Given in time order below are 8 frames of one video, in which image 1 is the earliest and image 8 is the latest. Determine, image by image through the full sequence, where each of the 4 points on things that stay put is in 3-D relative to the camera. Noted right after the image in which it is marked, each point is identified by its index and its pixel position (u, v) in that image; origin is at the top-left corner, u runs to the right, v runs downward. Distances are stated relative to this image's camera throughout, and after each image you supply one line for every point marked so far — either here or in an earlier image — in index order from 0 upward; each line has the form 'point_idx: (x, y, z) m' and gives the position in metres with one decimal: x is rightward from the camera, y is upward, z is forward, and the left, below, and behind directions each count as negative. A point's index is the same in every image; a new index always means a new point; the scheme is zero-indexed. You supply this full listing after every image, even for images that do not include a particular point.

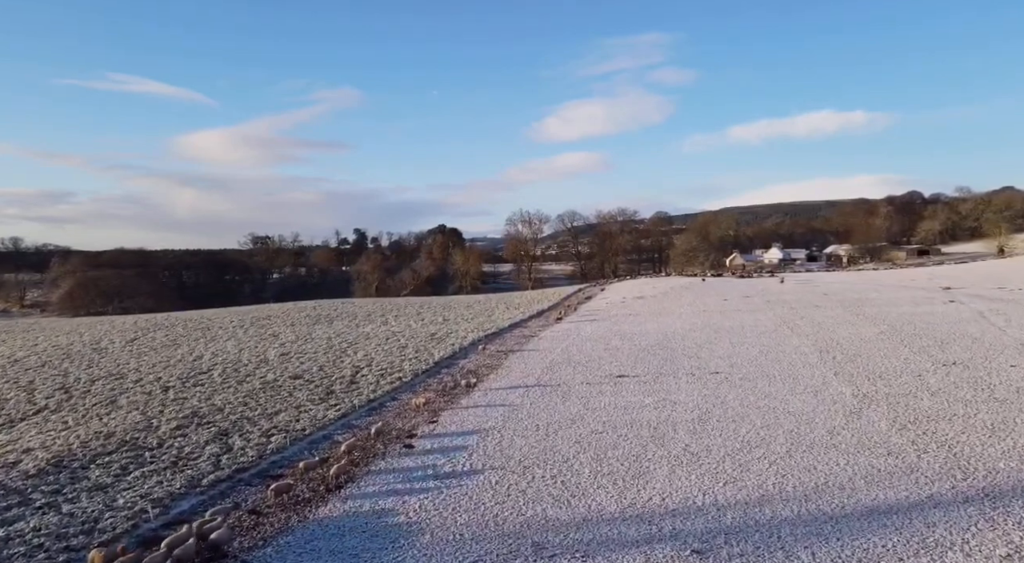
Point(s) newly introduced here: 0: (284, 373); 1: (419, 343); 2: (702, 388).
0: (-4.2, -1.7, +12.4) m
1: (-2.2, -1.5, +15.7) m
2: (+2.8, -1.6, +10.1) m
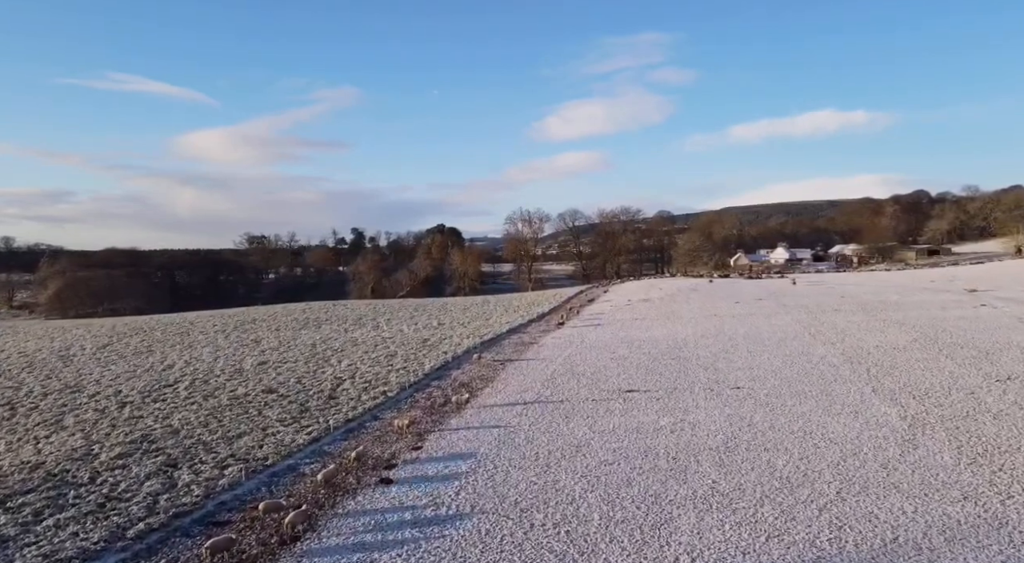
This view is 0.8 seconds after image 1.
0: (-4.2, -1.7, +11.2) m
1: (-2.2, -1.5, +14.6) m
2: (+2.8, -1.7, +9.0) m
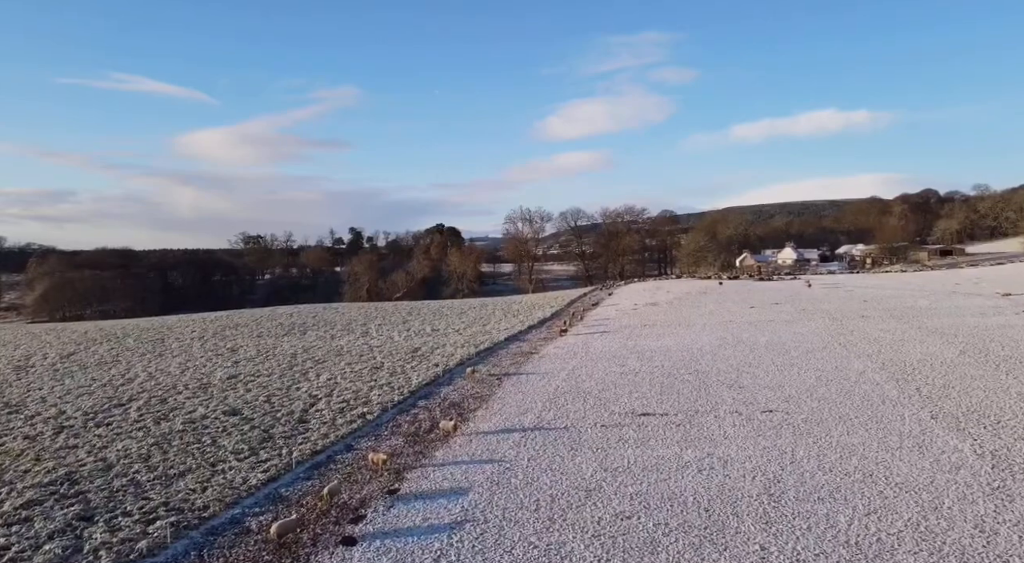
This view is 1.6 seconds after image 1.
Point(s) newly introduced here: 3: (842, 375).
0: (-4.3, -1.8, +9.9) m
1: (-2.3, -1.6, +13.2) m
2: (+2.7, -1.7, +7.6) m
3: (+4.9, -1.4, +10.1) m
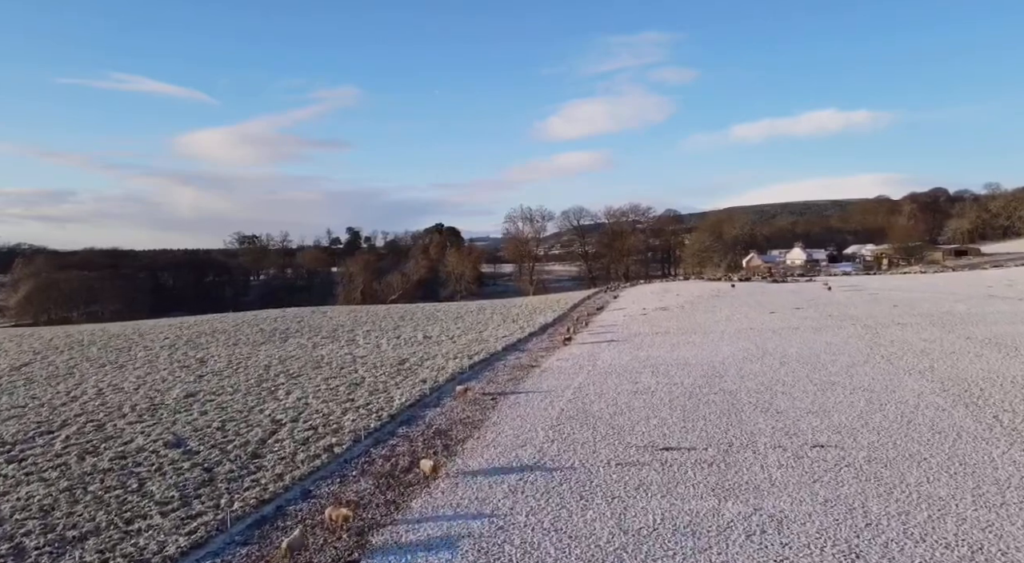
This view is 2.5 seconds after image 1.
0: (-4.3, -1.9, +8.4) m
1: (-2.3, -1.7, +11.7) m
2: (+2.7, -1.8, +6.1) m
3: (+4.9, -1.5, +8.6) m
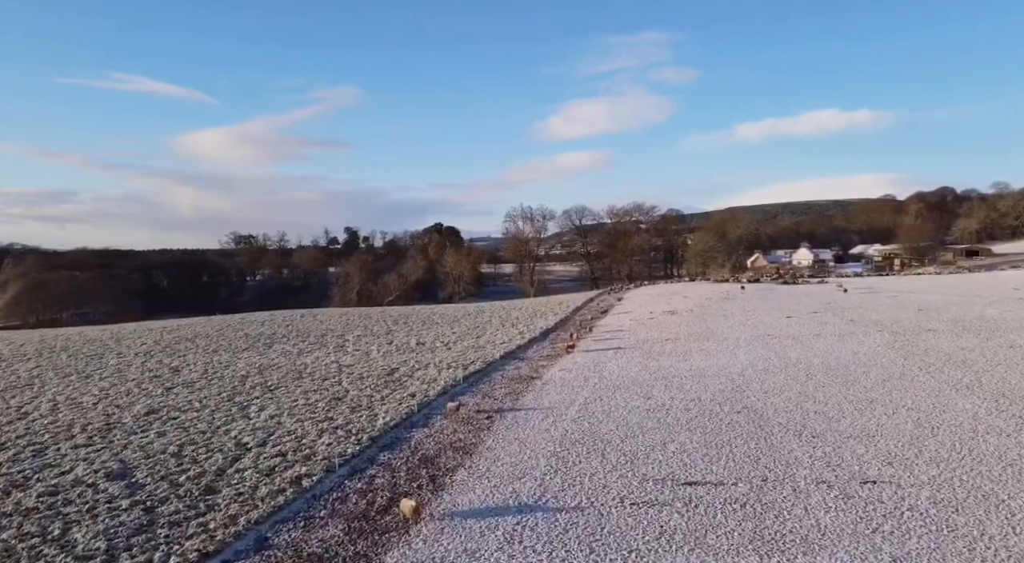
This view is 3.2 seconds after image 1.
0: (-4.3, -1.9, +7.3) m
1: (-2.3, -1.7, +10.6) m
2: (+2.7, -1.9, +5.0) m
3: (+4.9, -1.5, +7.5) m
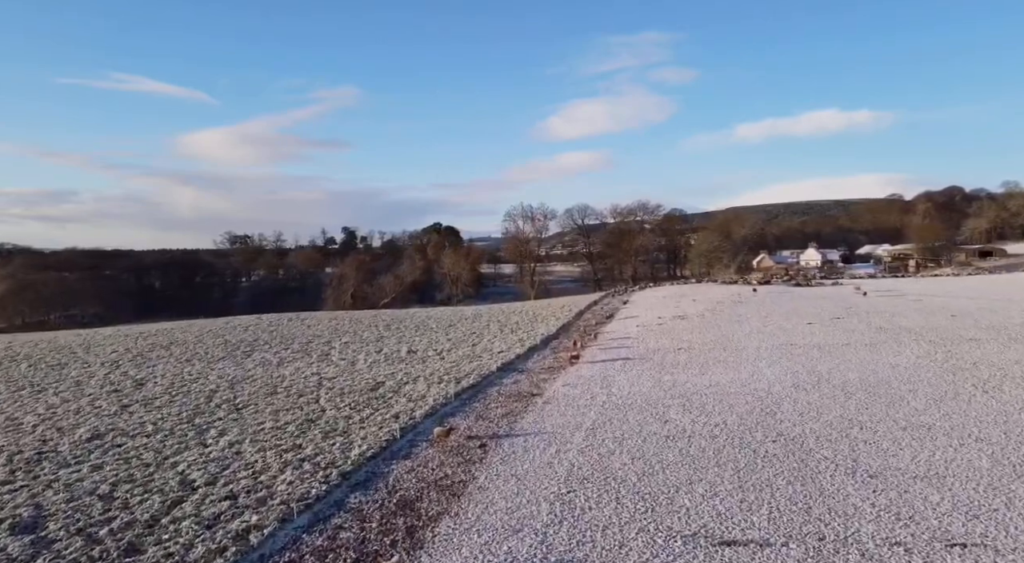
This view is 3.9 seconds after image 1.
0: (-4.4, -2.0, +6.0) m
1: (-2.4, -1.8, +9.4) m
2: (+2.6, -2.0, +3.8) m
3: (+4.8, -1.6, +6.3) m
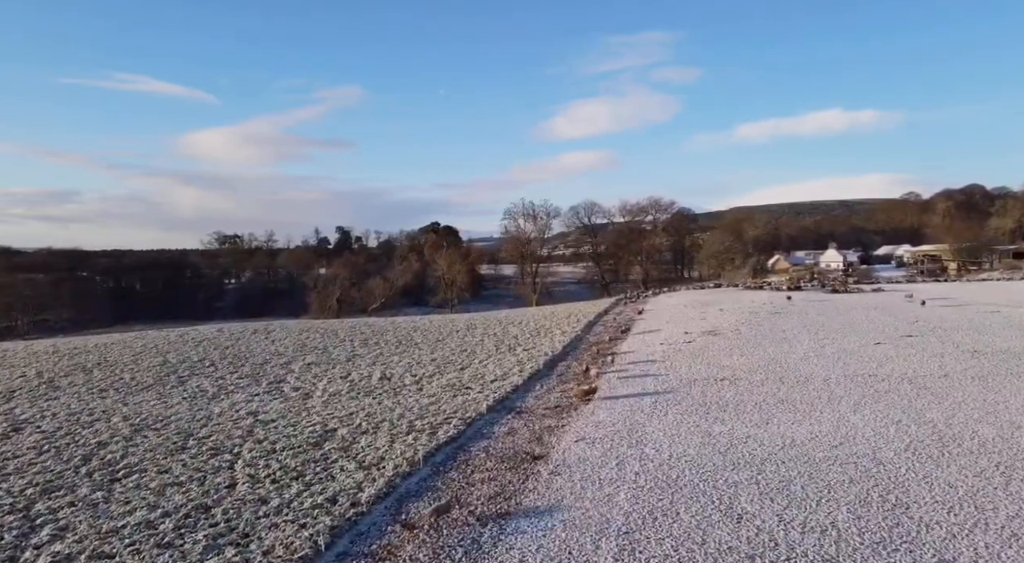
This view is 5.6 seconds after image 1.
0: (-4.4, -2.2, +3.1) m
1: (-2.5, -2.0, +6.5) m
2: (+2.6, -2.1, +0.8) m
3: (+4.7, -1.8, +3.4) m
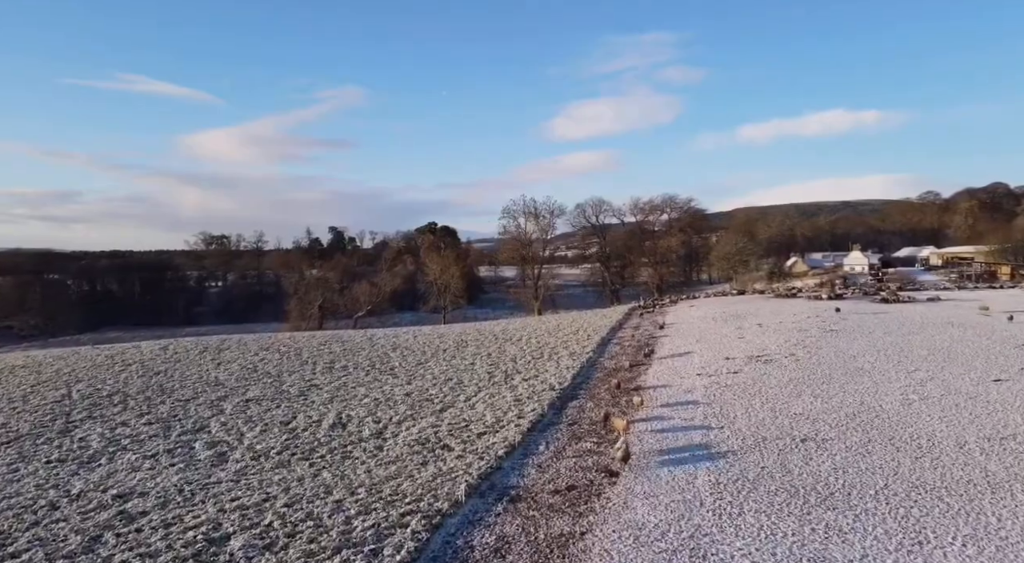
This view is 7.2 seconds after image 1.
0: (-4.5, -2.4, 0.0) m
1: (-2.5, -2.2, +3.3) m
2: (+2.5, -2.3, -2.3) m
3: (+4.7, -2.0, +0.2) m
